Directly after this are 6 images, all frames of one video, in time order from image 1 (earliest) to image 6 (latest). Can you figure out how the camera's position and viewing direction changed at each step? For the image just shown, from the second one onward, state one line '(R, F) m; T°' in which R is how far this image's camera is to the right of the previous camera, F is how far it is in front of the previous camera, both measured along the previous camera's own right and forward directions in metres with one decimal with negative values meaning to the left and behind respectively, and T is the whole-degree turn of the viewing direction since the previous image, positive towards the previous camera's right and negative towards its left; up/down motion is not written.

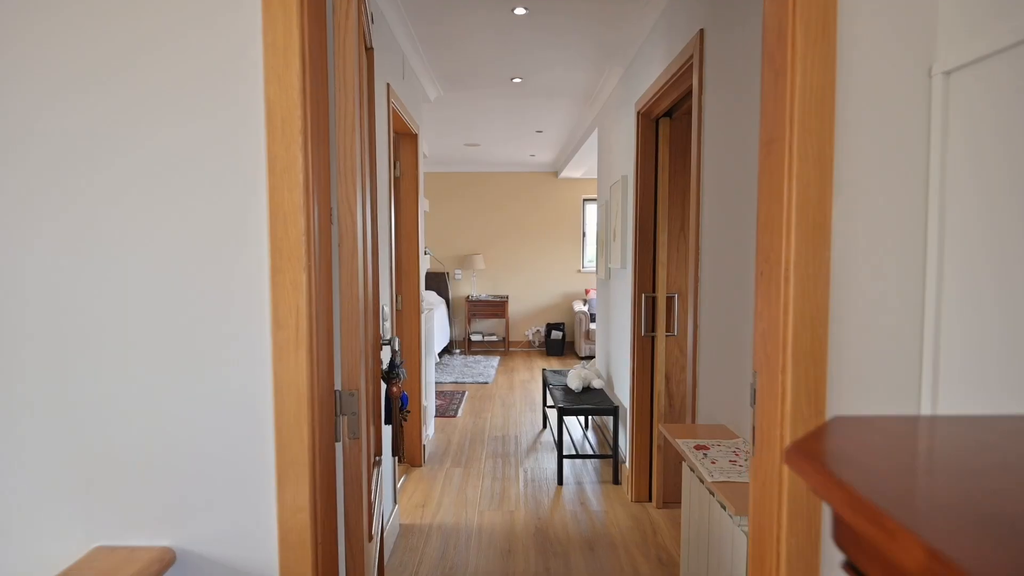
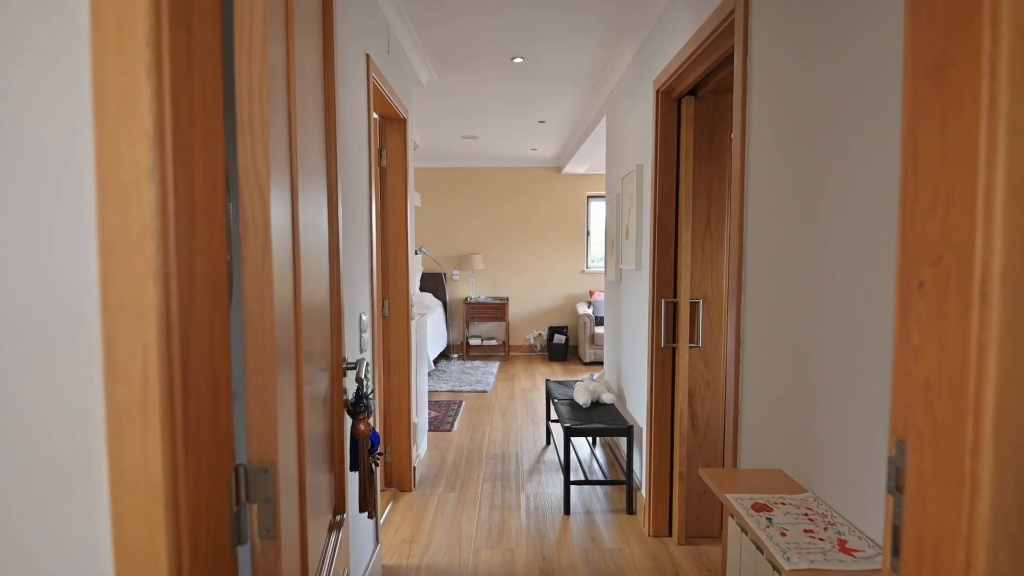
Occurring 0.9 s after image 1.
(0.0, +0.3) m; 0°
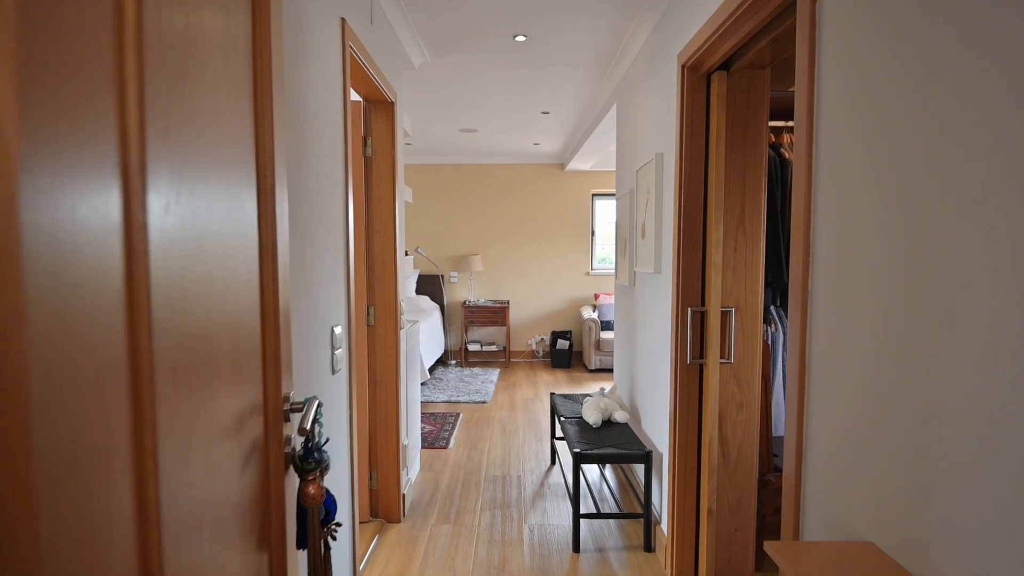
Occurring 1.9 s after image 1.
(0.0, +0.3) m; 0°
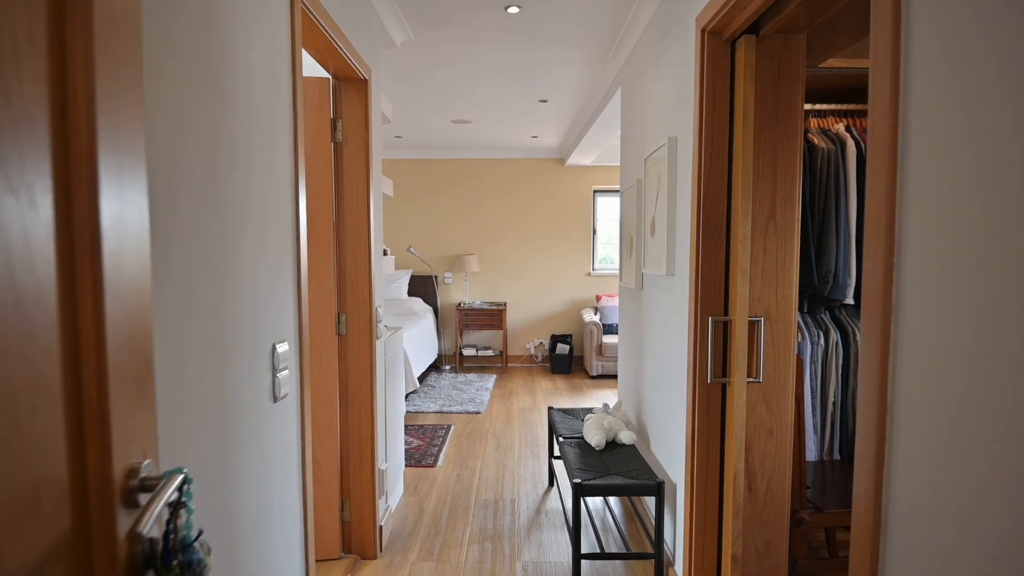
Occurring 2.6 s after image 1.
(0.0, +0.3) m; 0°
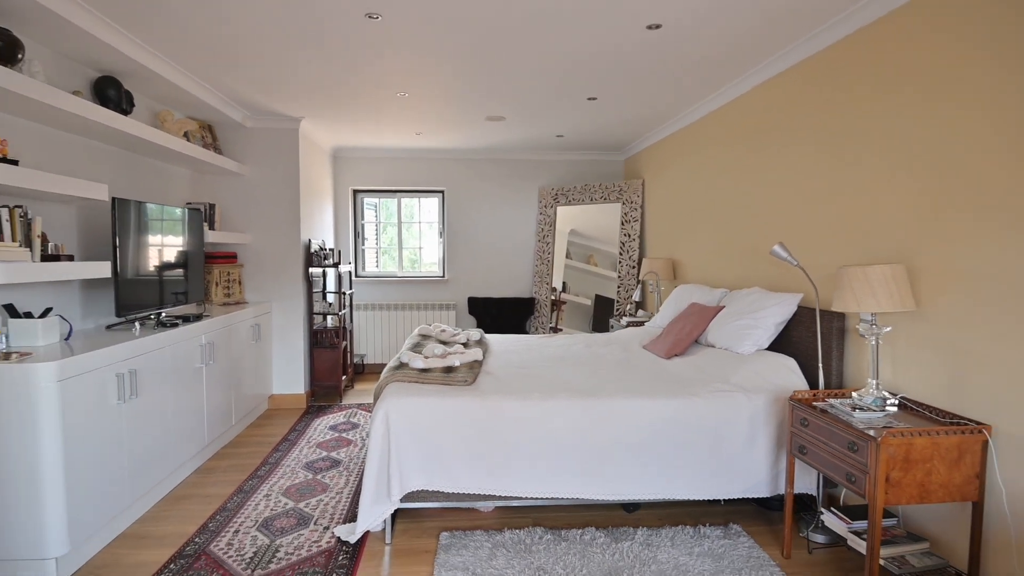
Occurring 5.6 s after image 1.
(+0.7, +0.2) m; -12°
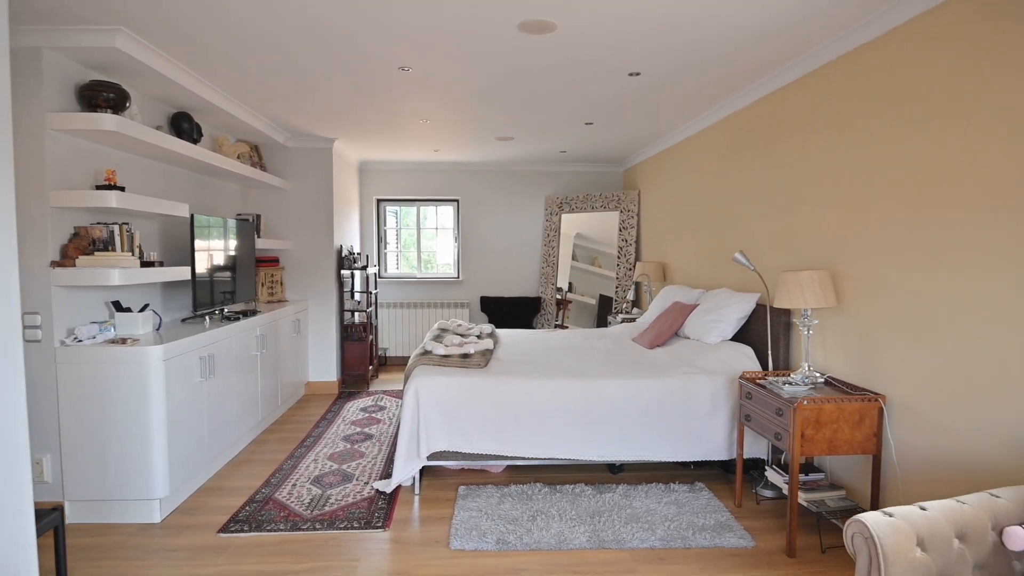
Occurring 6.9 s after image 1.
(0.0, -0.5) m; -1°
